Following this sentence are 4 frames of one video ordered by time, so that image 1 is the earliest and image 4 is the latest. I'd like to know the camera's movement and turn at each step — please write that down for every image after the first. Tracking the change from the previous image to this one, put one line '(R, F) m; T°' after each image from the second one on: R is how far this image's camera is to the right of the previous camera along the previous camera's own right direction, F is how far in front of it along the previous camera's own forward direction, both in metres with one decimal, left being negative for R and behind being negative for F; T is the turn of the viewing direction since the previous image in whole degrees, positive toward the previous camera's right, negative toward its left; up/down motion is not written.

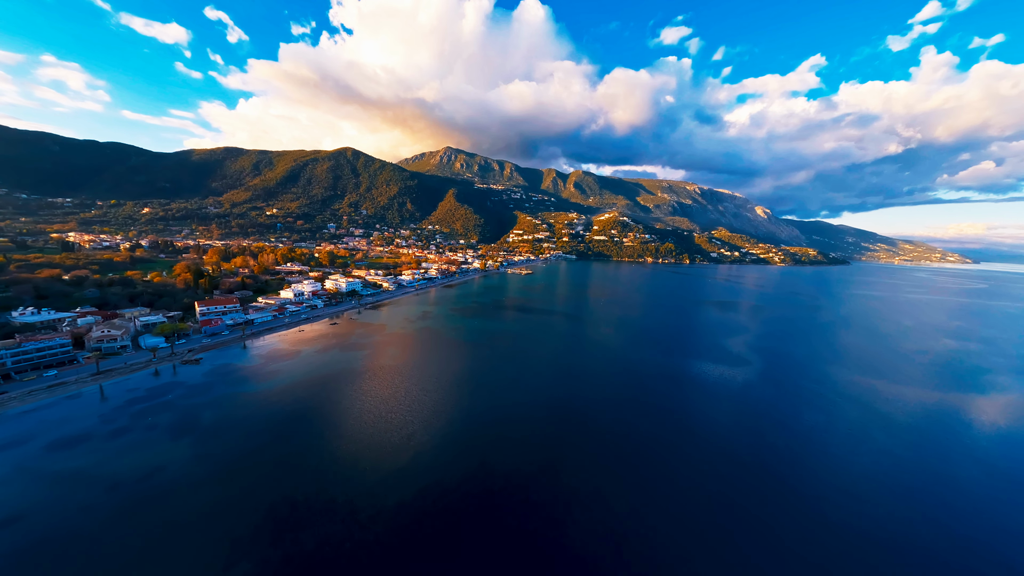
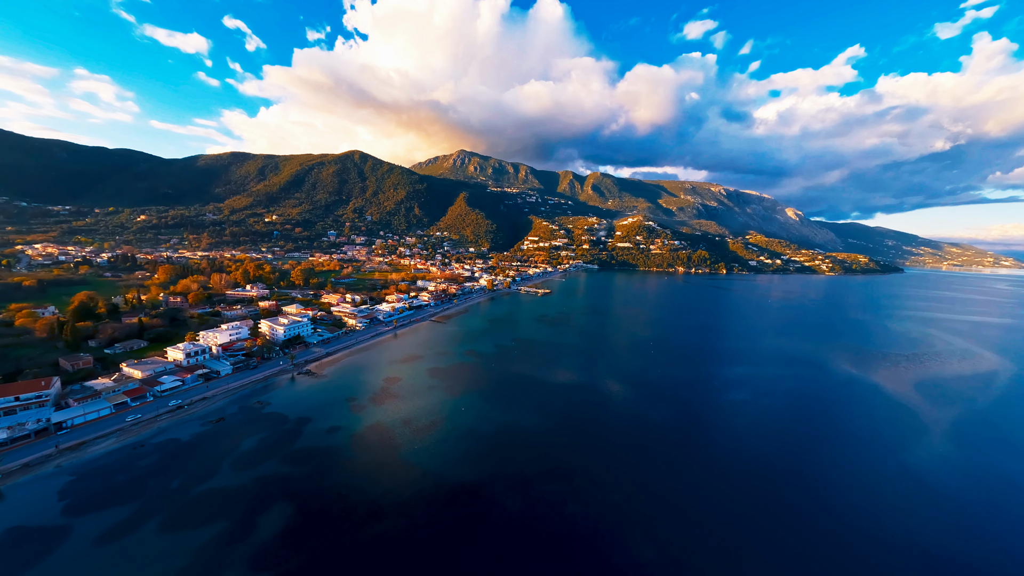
(+0.5, +14.3) m; -2°
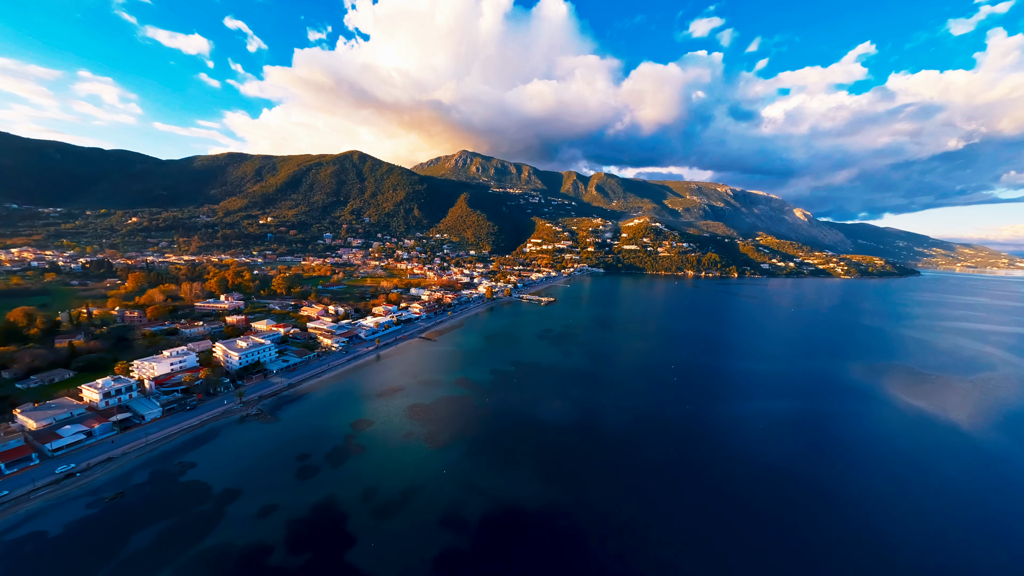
(+0.4, +5.2) m; -1°
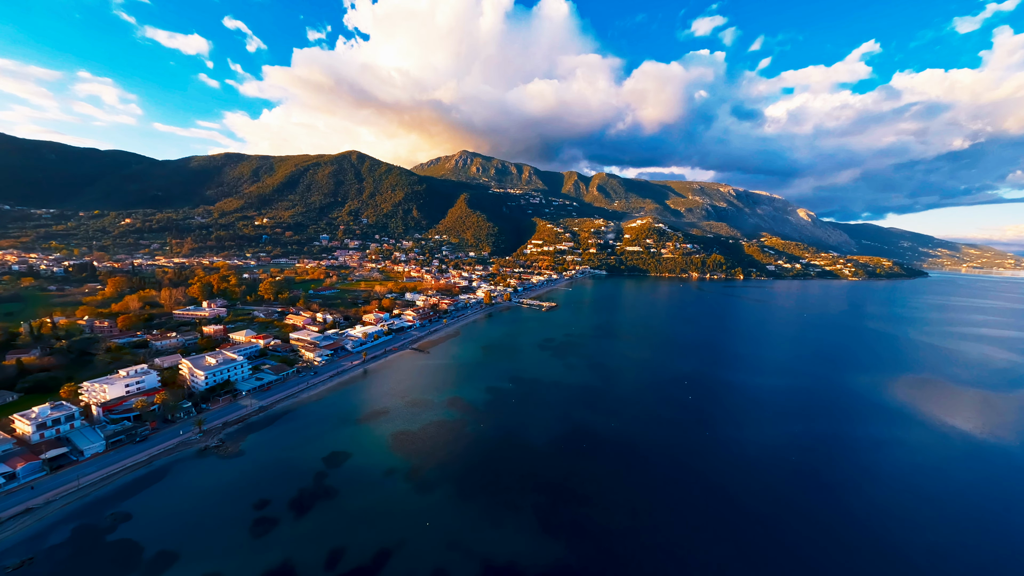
(+0.2, +2.8) m; 0°
